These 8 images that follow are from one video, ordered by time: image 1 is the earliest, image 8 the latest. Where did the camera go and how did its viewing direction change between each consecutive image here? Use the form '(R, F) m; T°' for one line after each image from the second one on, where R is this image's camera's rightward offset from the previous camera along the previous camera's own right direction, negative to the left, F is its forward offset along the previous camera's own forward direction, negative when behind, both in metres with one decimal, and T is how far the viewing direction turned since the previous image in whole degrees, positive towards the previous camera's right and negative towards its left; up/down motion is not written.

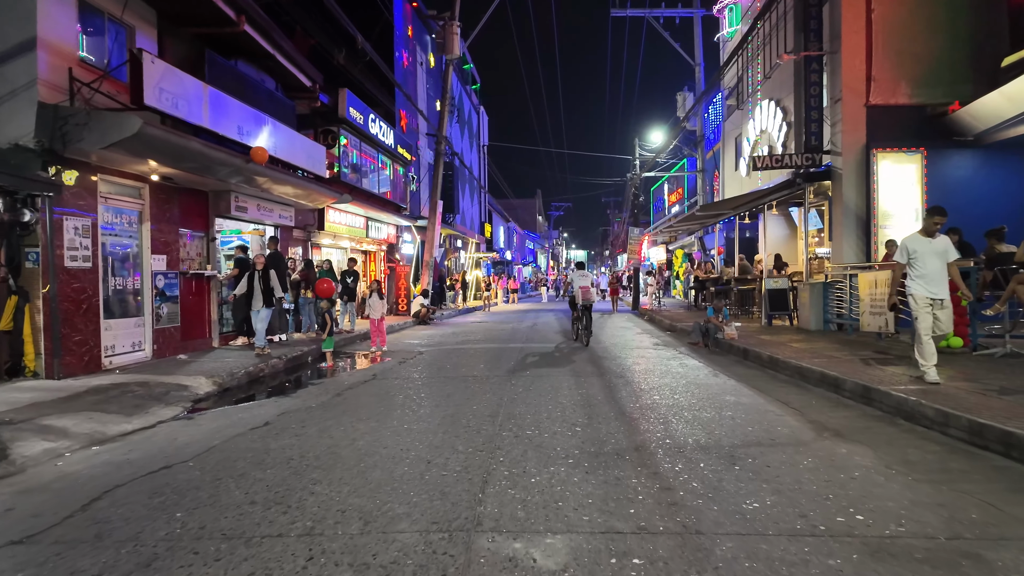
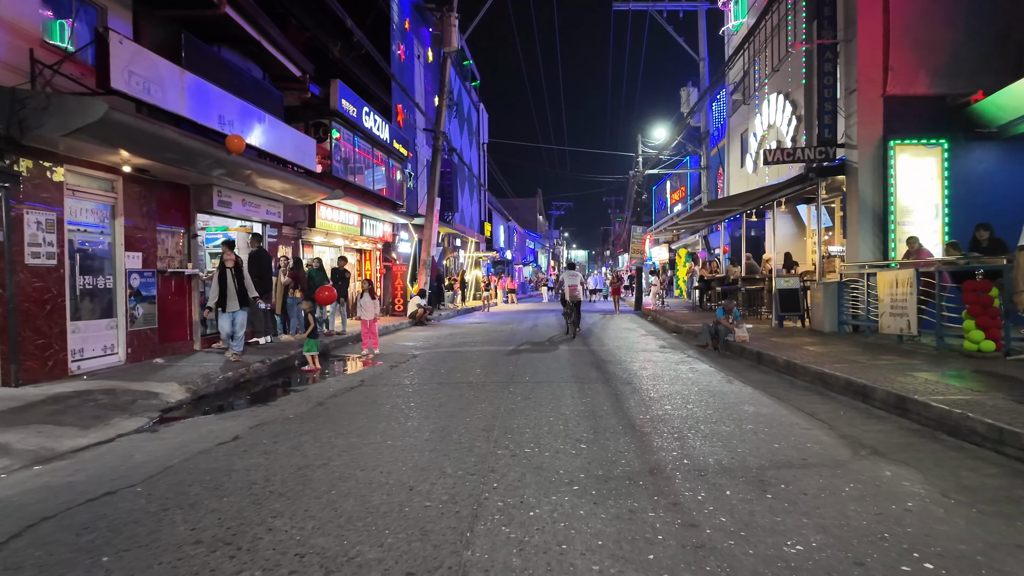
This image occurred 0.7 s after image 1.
(0.0, +0.6) m; 0°
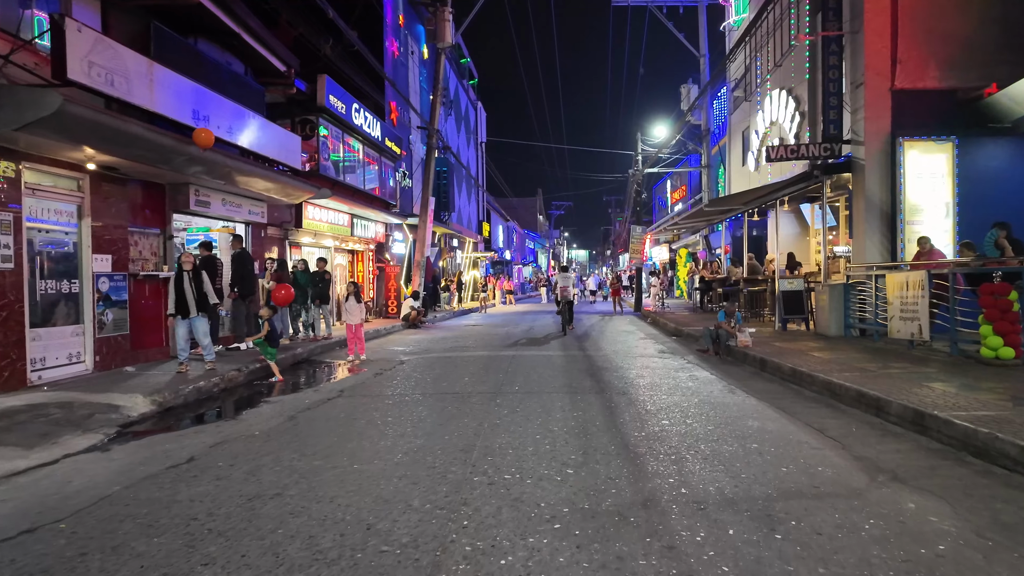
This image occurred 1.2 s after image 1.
(+0.2, +0.5) m; 0°
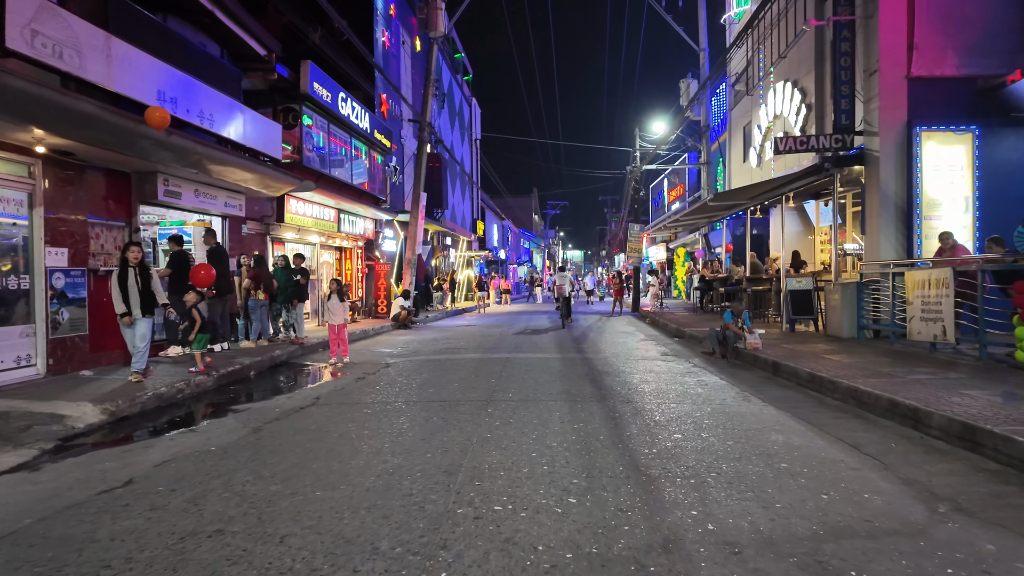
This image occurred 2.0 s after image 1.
(0.0, +0.7) m; 0°
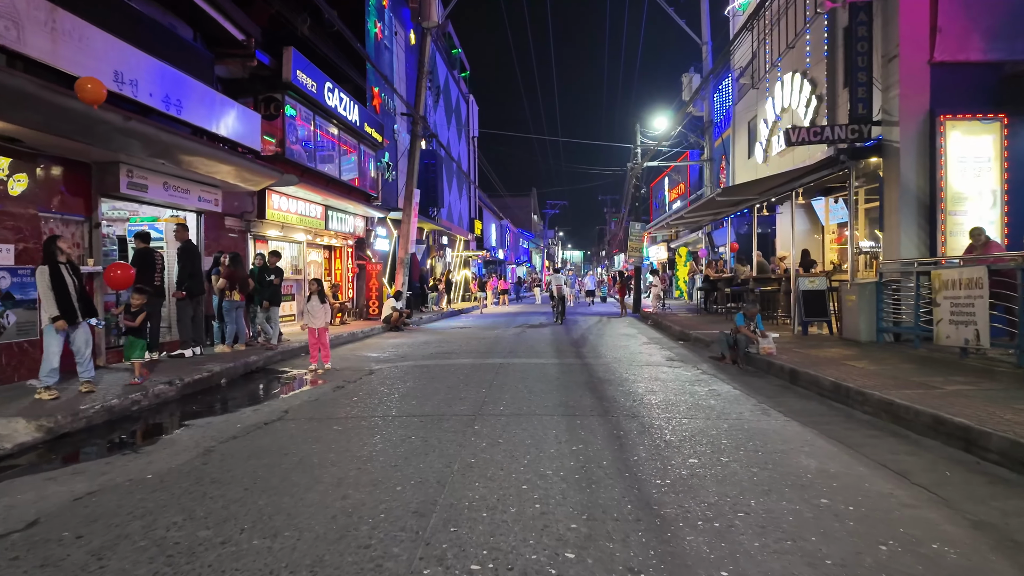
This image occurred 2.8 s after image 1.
(+0.1, +0.7) m; 0°
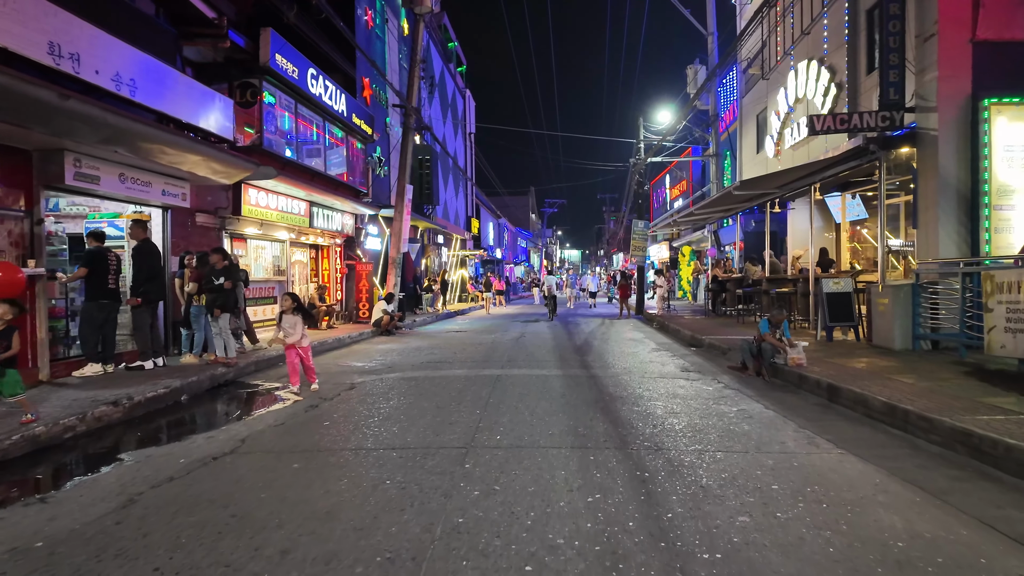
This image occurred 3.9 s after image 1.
(0.0, +1.0) m; 0°
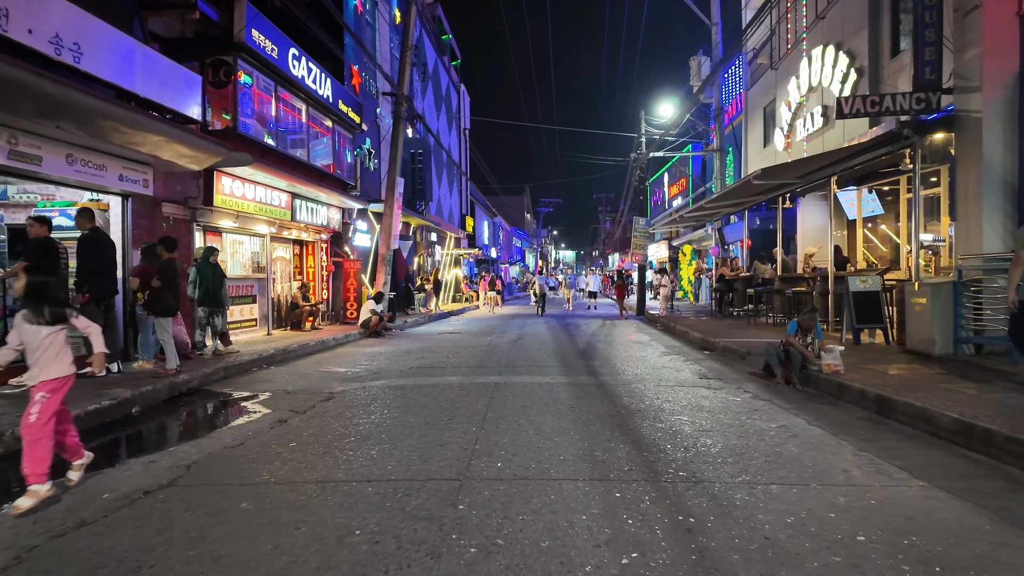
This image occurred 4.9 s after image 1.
(-0.1, +0.9) m; +1°
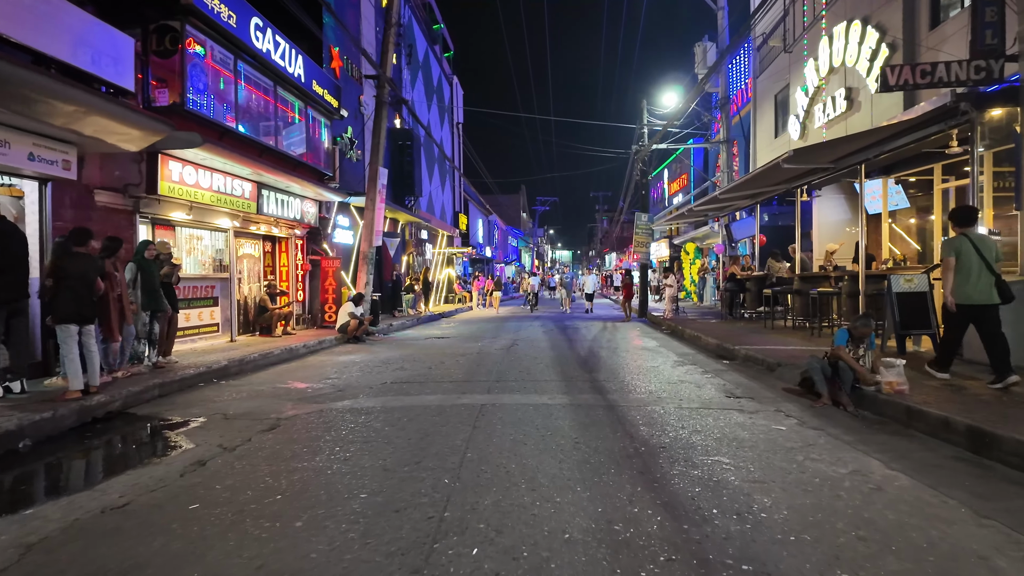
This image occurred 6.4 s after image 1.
(+0.1, +1.4) m; 0°
